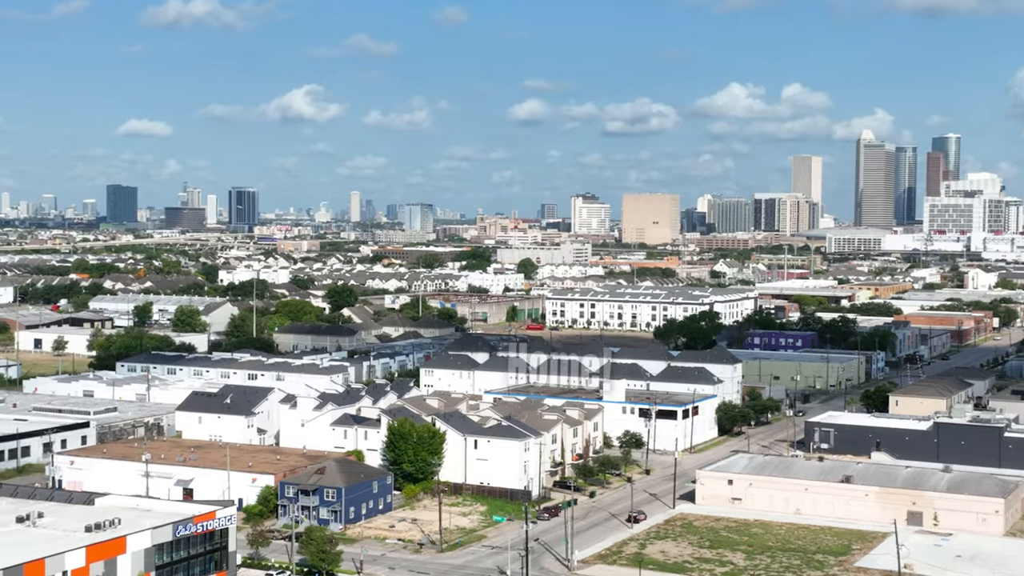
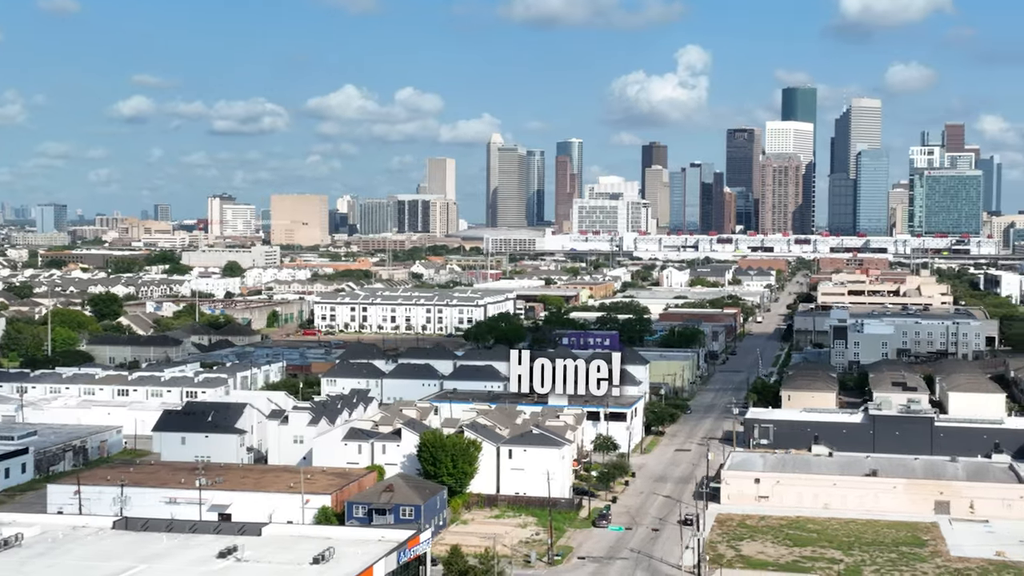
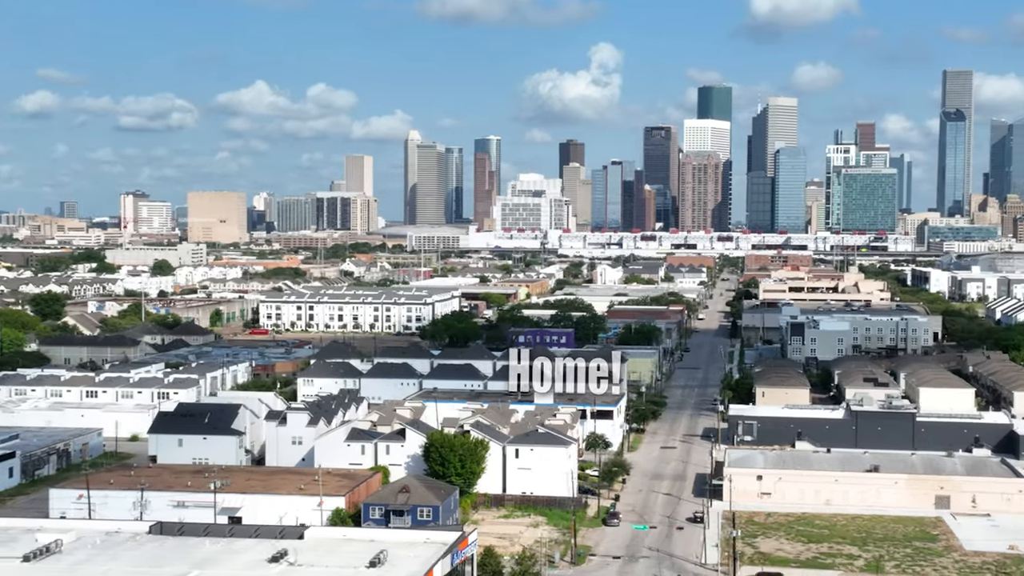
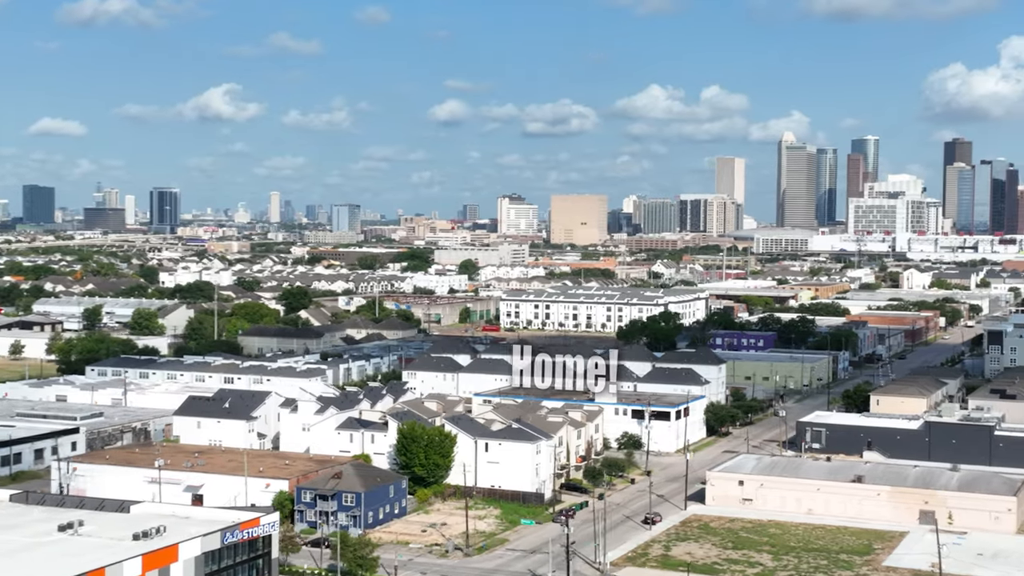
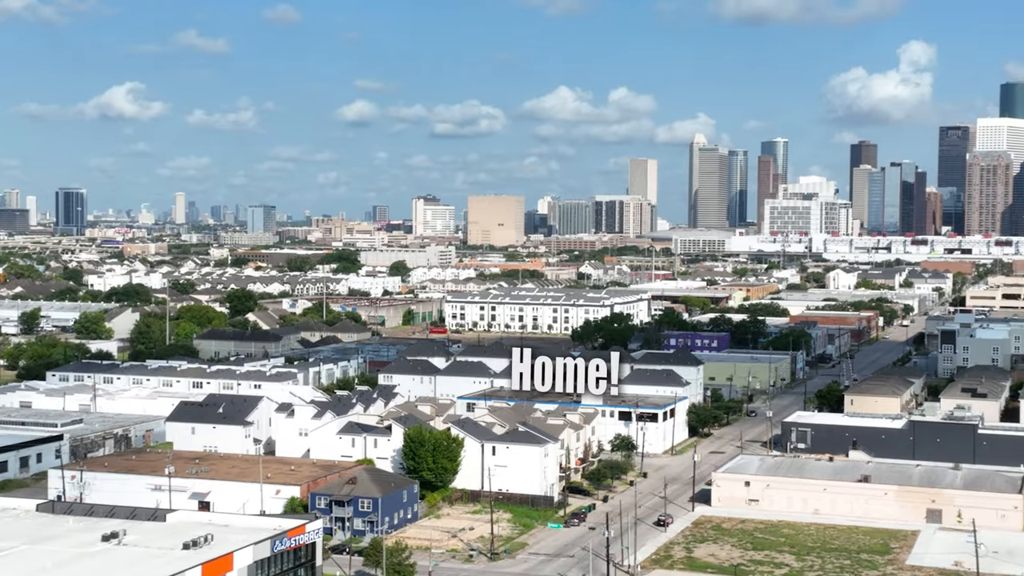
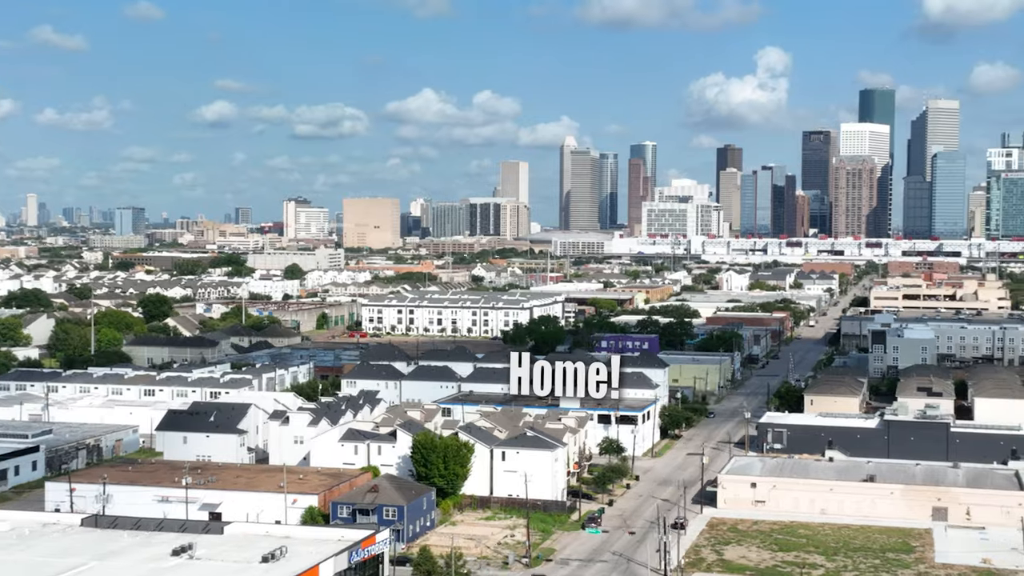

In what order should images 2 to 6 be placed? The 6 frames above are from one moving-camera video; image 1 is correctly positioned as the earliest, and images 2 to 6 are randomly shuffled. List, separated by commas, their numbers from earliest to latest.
4, 5, 6, 2, 3
